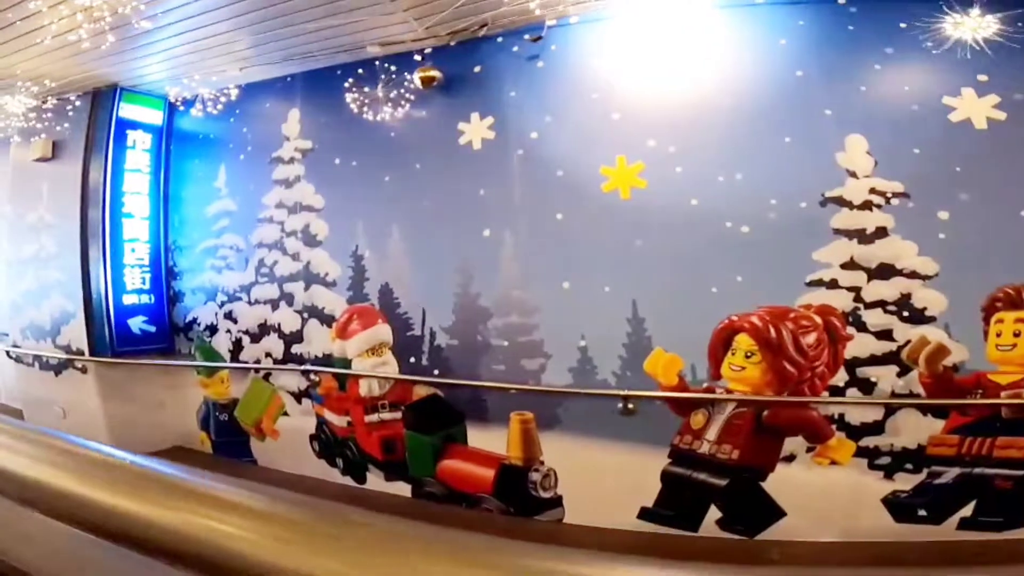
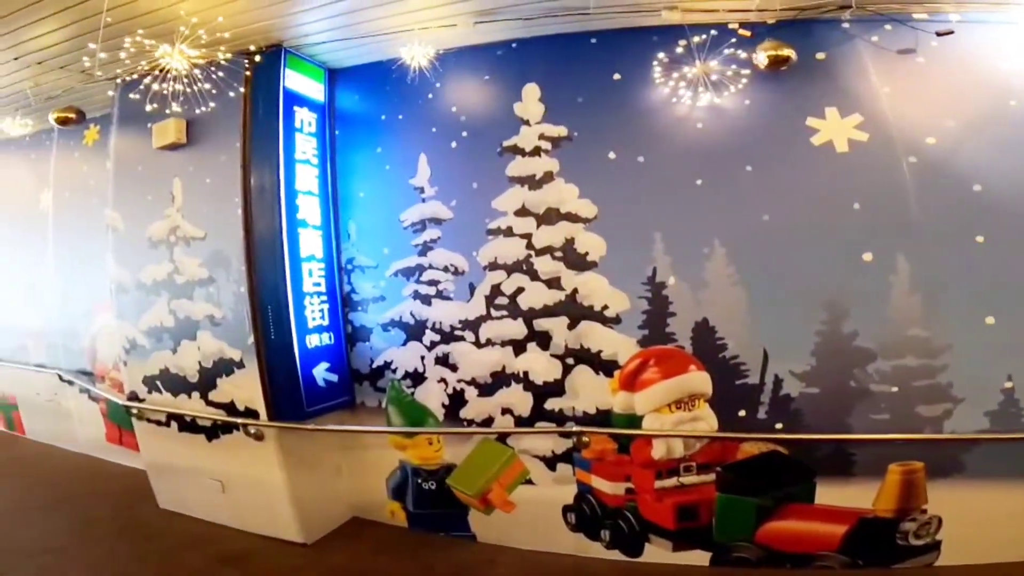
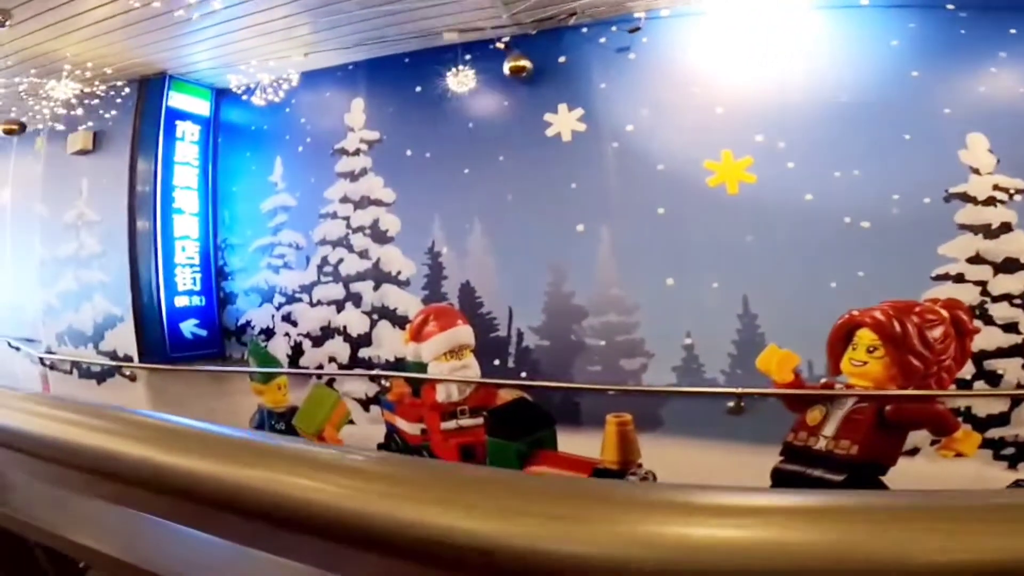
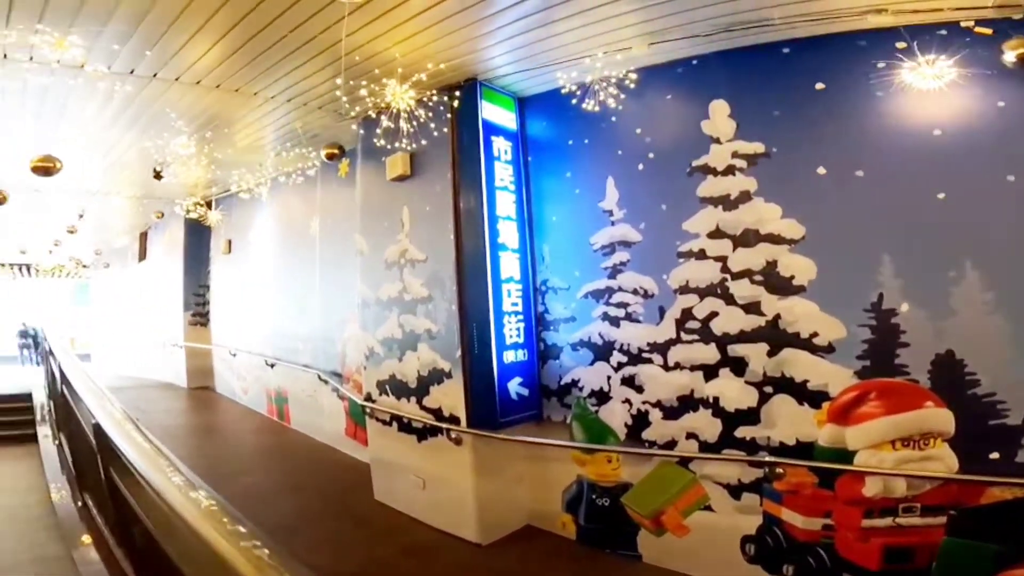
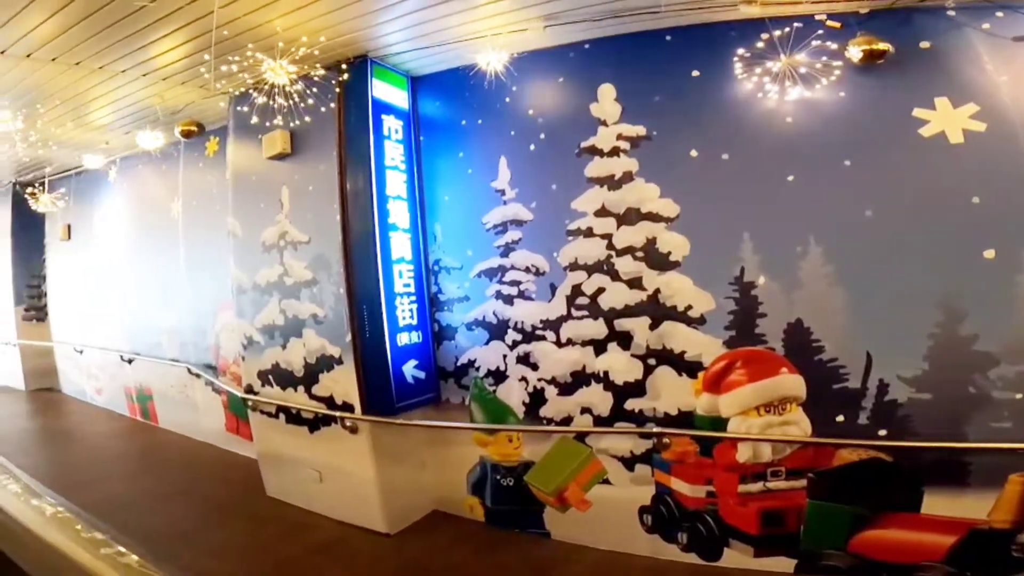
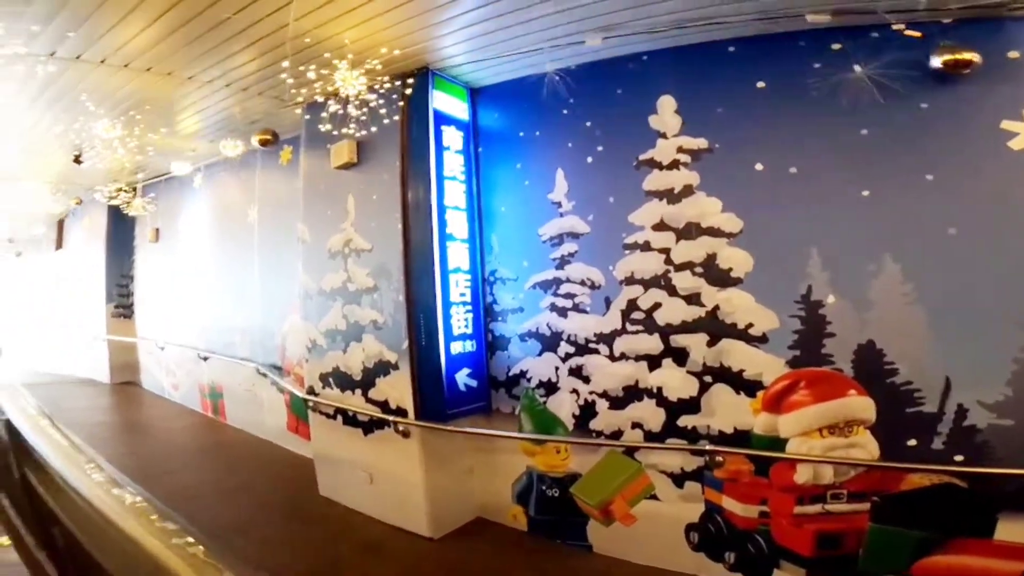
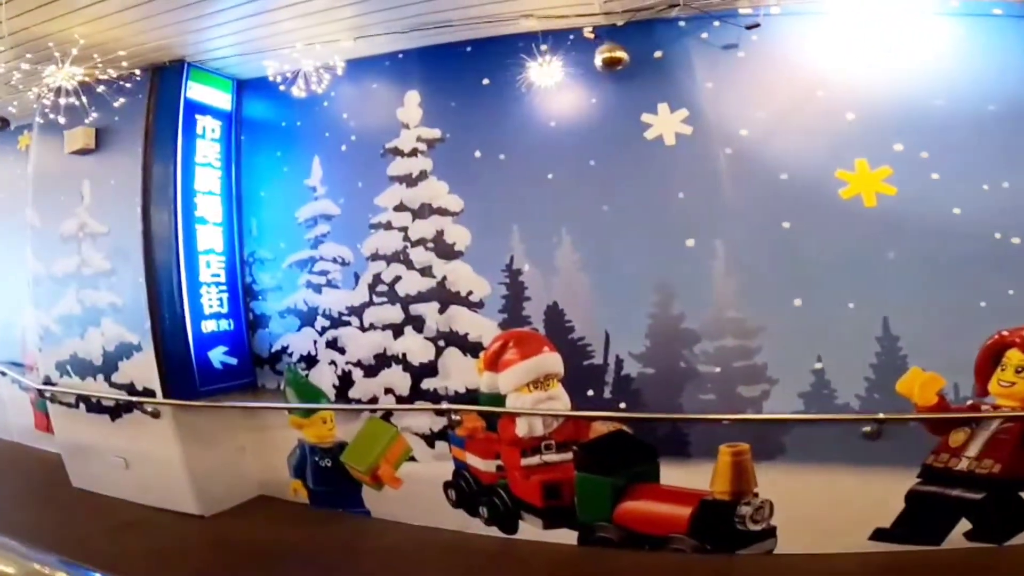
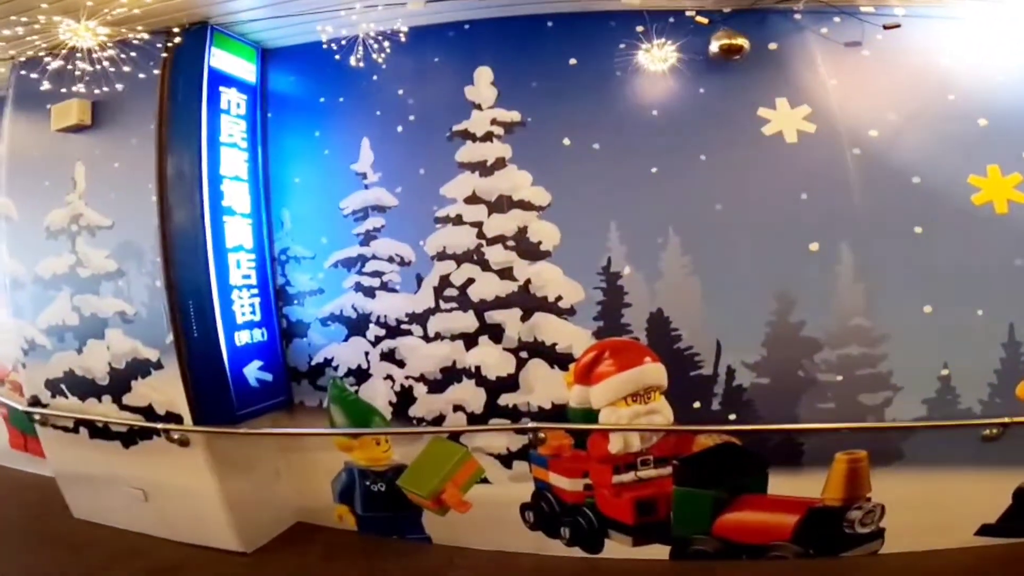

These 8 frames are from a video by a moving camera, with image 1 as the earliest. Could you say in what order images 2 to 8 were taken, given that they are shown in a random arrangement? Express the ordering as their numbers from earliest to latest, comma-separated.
3, 7, 8, 2, 5, 6, 4
